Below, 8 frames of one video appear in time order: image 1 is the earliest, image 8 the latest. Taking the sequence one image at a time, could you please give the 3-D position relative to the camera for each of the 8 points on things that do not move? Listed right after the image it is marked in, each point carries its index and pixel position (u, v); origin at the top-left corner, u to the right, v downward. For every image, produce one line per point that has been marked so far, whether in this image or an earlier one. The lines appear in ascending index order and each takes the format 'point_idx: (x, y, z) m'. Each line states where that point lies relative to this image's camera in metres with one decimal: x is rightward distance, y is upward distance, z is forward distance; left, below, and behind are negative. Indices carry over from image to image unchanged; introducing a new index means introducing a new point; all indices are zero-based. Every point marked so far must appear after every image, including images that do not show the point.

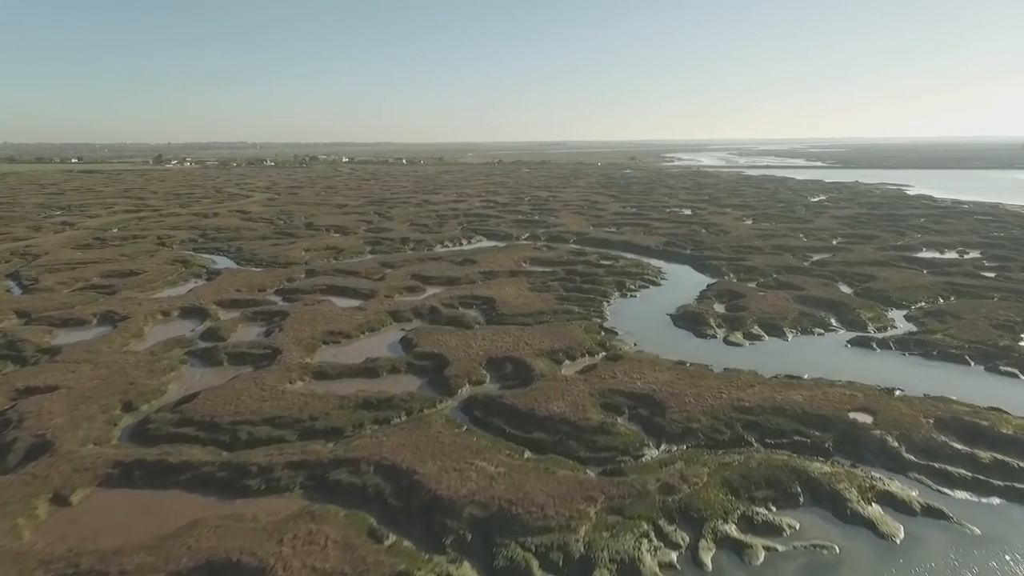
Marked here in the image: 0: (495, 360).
0: (-0.5, -2.2, +19.8) m
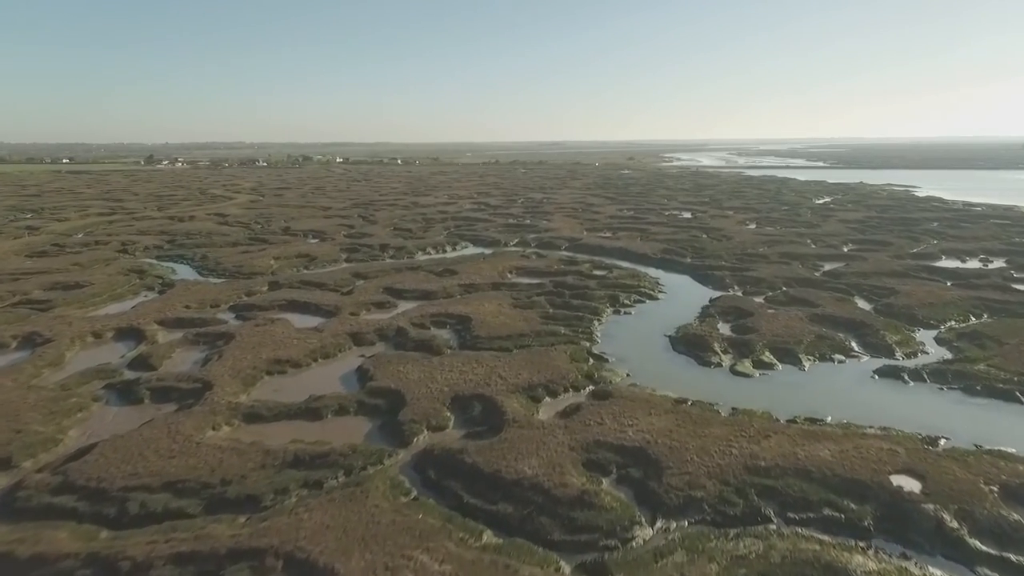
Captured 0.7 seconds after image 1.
0: (-1.3, -2.9, +16.8) m
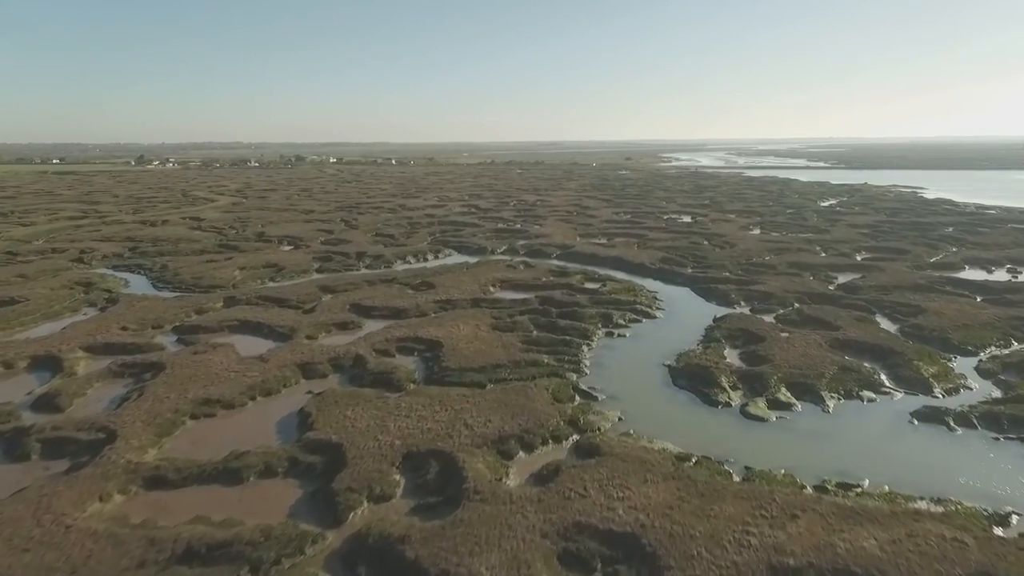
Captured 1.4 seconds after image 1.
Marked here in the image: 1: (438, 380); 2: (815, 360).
0: (-2.1, -3.6, +13.7) m
1: (-2.1, -2.6, +18.5) m
2: (+9.0, -2.1, +19.2) m
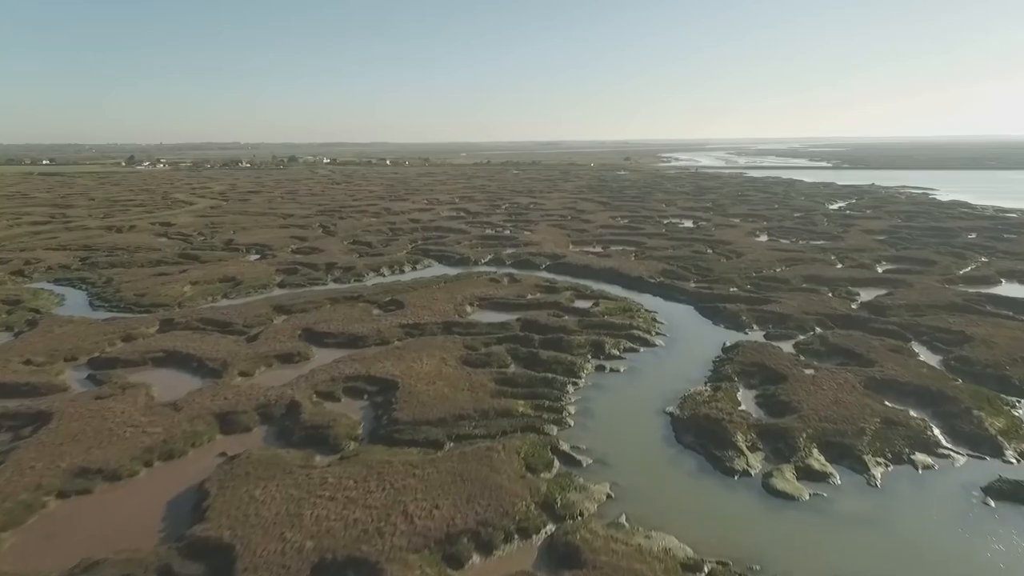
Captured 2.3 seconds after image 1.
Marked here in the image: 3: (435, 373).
0: (-2.9, -4.4, +10.1) m
1: (-2.9, -3.4, +14.9) m
2: (+8.1, -2.9, +15.6) m
3: (-2.2, -2.4, +18.6) m
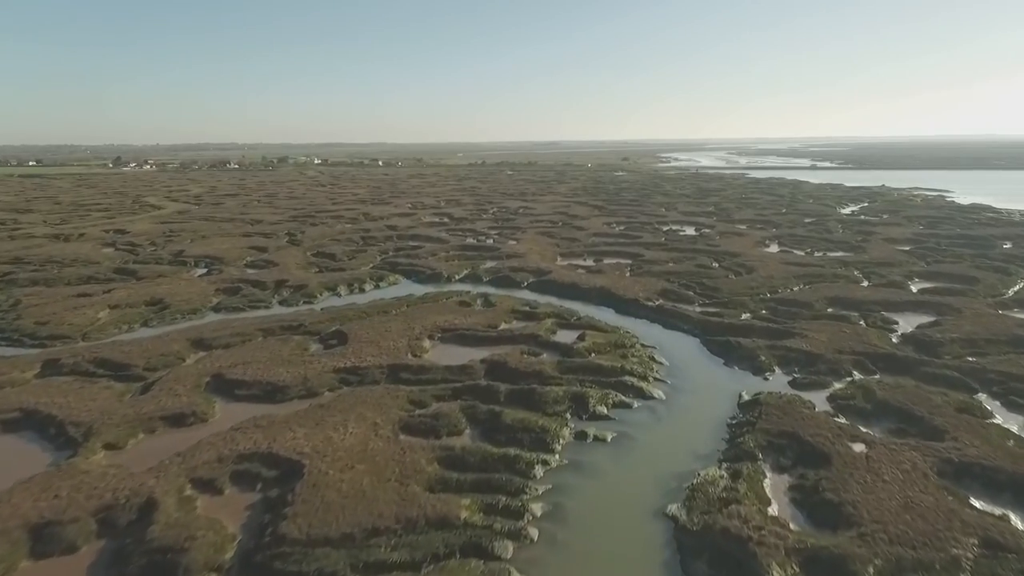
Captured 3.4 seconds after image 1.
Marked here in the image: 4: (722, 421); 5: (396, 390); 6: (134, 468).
0: (-4.0, -5.4, +5.5) m
1: (-4.0, -4.4, +10.3) m
2: (+7.1, -3.9, +10.9) m
3: (-3.3, -3.4, +13.9) m
4: (+5.2, -3.2, +16.1) m
5: (-3.1, -2.7, +17.5) m
6: (-7.7, -3.7, +13.4) m
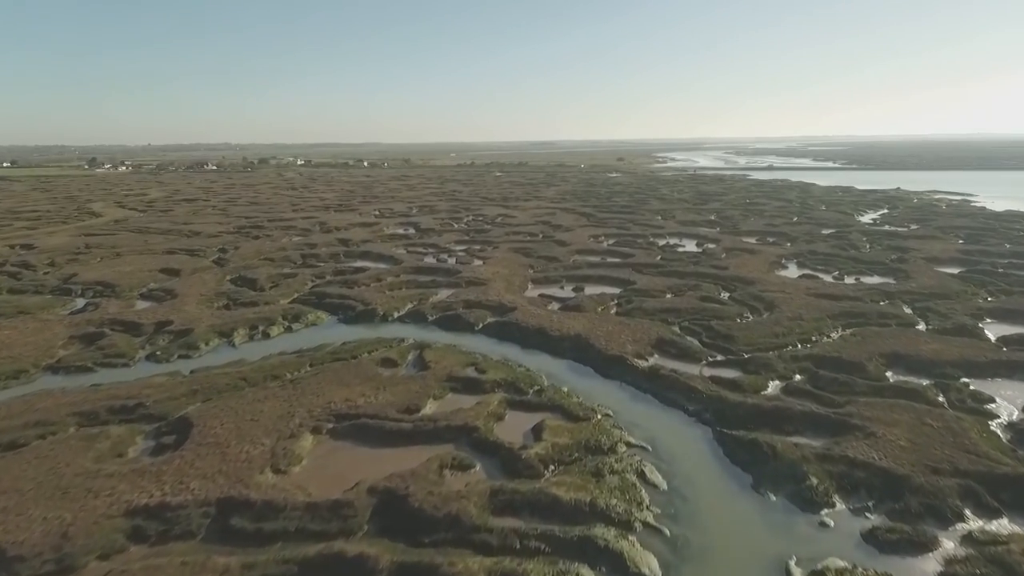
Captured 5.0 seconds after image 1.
0: (-5.6, -7.0, -1.7) m
1: (-5.7, -6.1, +3.1) m
2: (+5.3, -5.5, +3.8) m
3: (-5.0, -5.0, +6.7) m
4: (+3.5, -4.8, +8.9) m
5: (-4.9, -4.3, +10.3) m
6: (-9.5, -5.3, +6.1) m
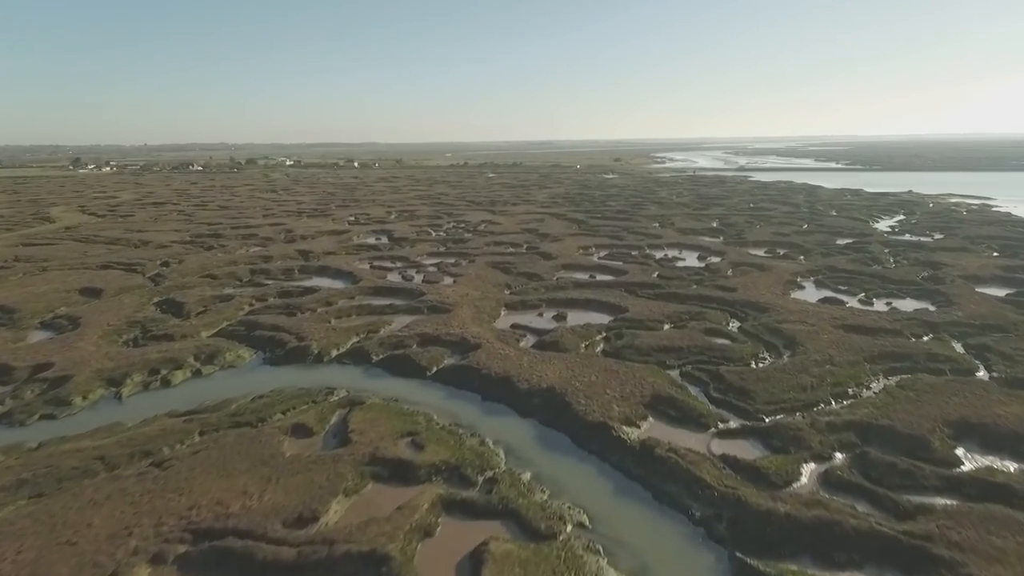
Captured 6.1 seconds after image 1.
0: (-6.8, -8.1, -6.4) m
1: (-6.9, -7.2, -1.6) m
2: (+4.2, -6.6, -0.9) m
3: (-6.2, -6.1, +2.0) m
4: (+2.3, -5.9, +4.3) m
5: (-6.0, -5.4, +5.6) m
6: (-10.6, -6.4, +1.5) m
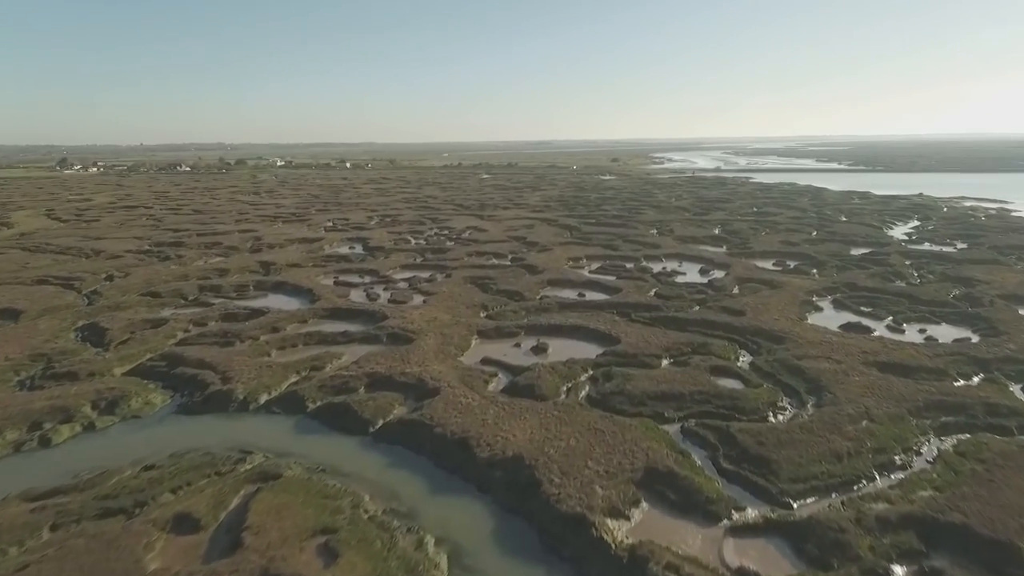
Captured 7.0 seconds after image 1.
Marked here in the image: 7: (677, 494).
0: (-7.6, -9.0, -10.1) m
1: (-7.7, -8.0, -5.3) m
2: (+3.3, -7.5, -4.5) m
3: (-7.1, -7.0, -1.6) m
4: (+1.4, -6.8, +0.6) m
5: (-6.9, -6.3, +2.0) m
6: (-11.5, -7.3, -2.2) m
7: (+3.2, -3.9, +12.4) m
